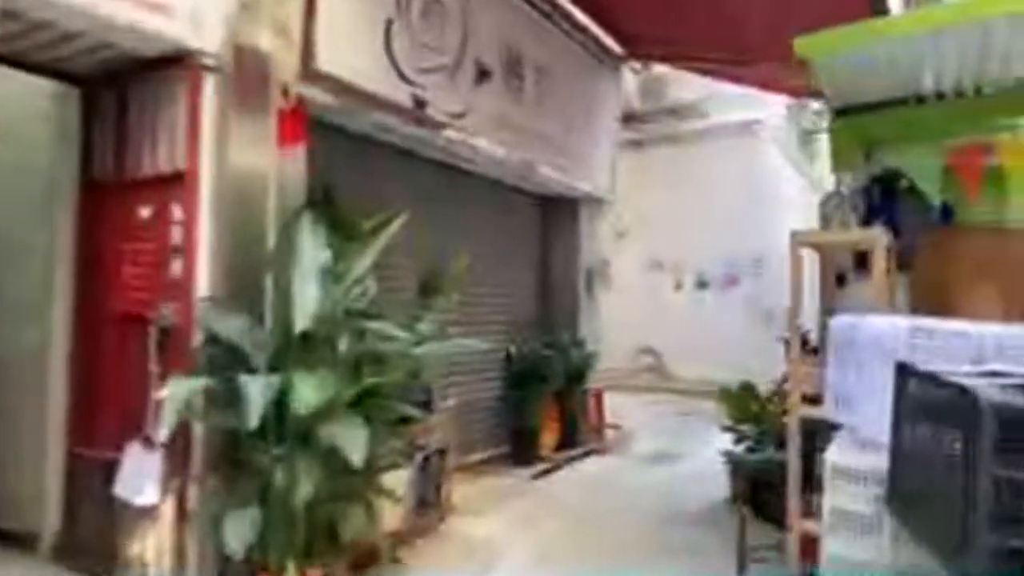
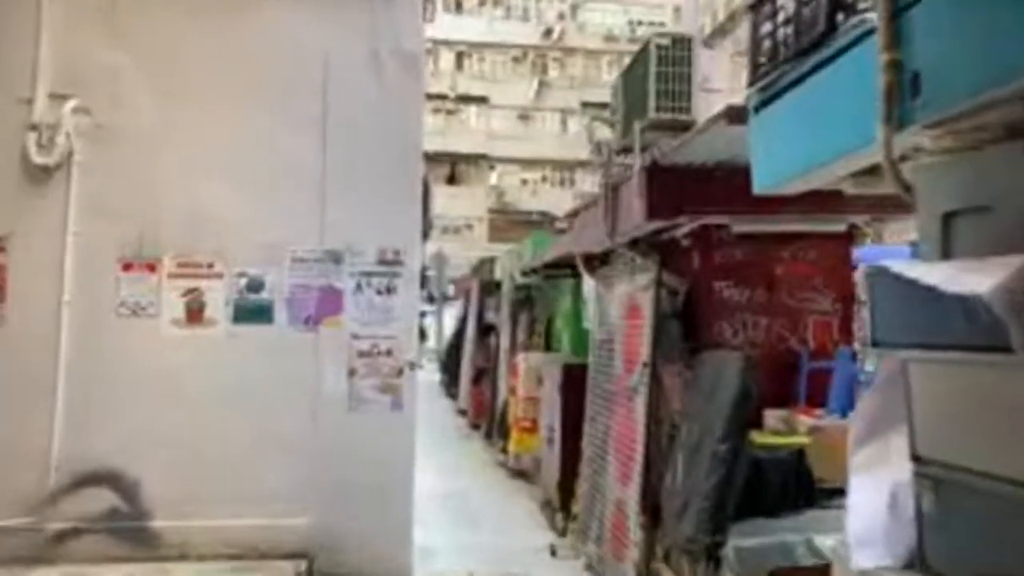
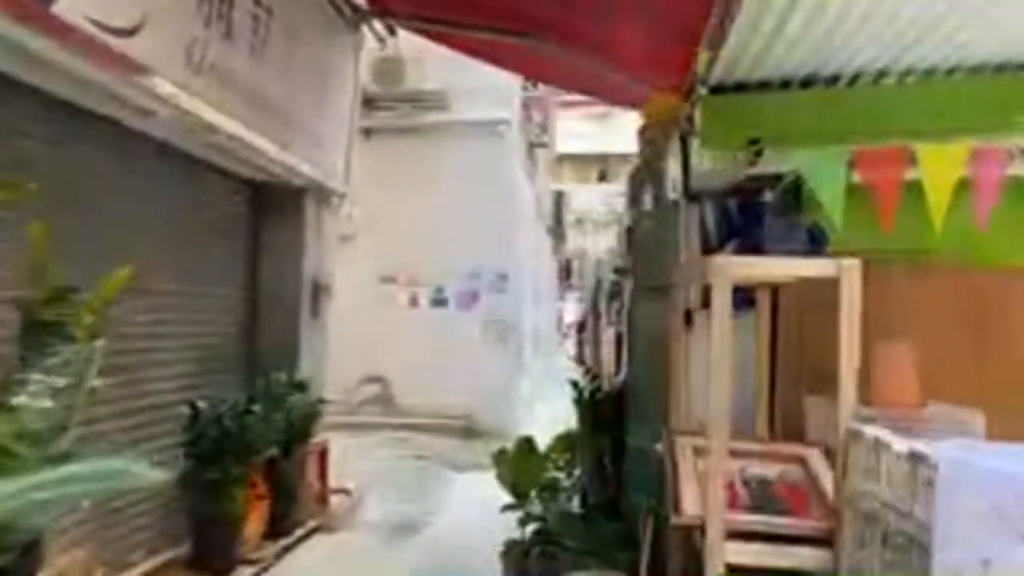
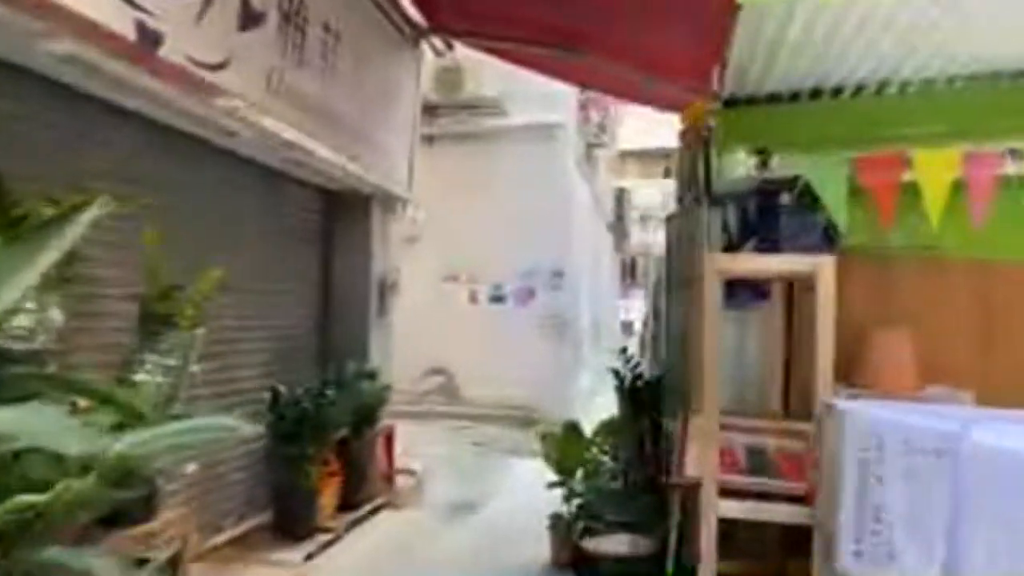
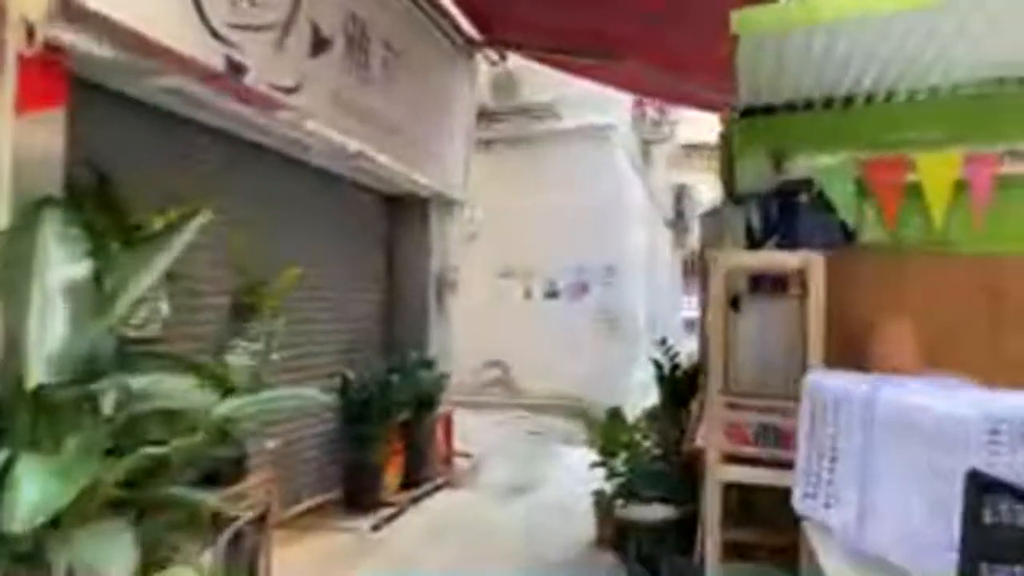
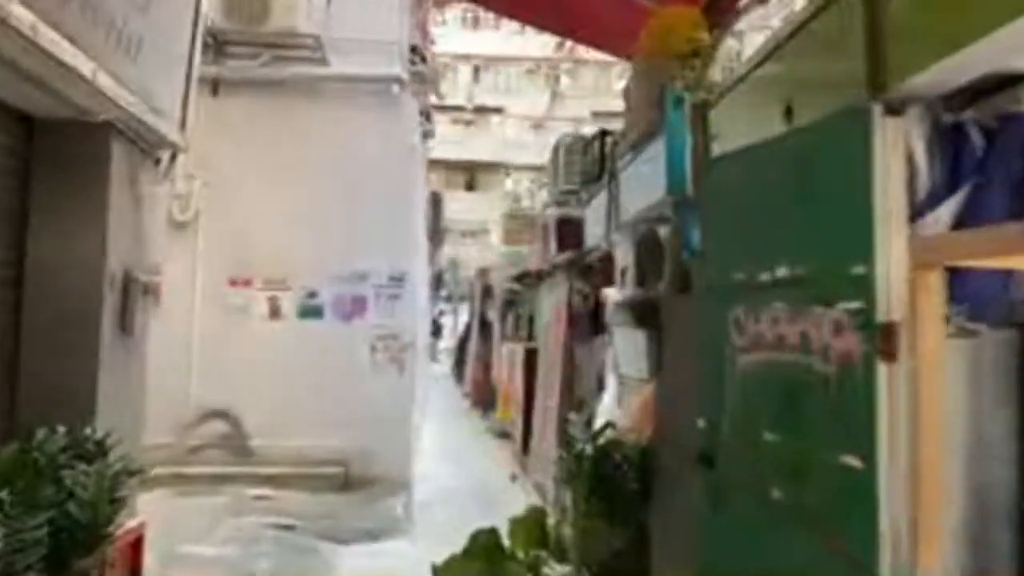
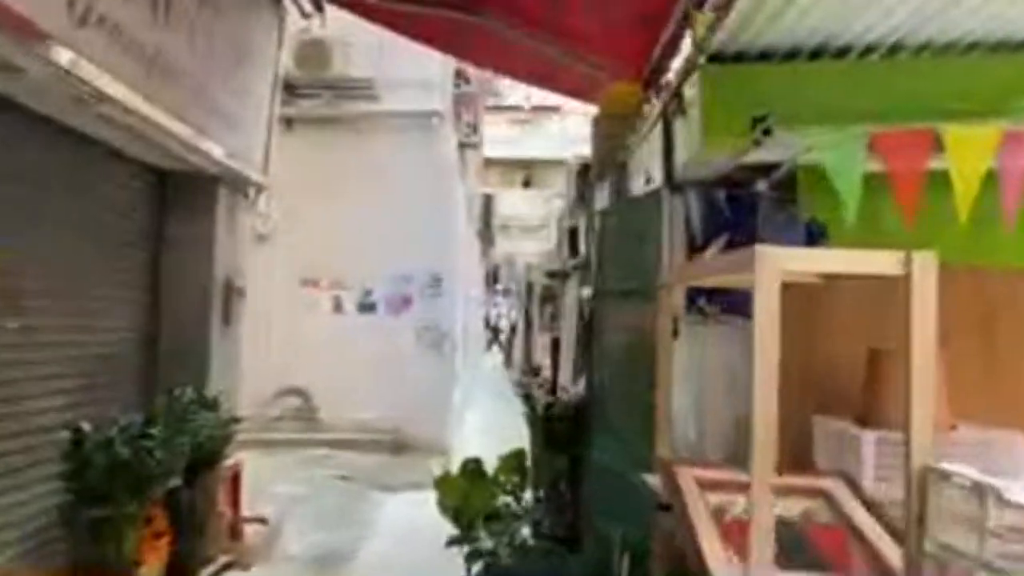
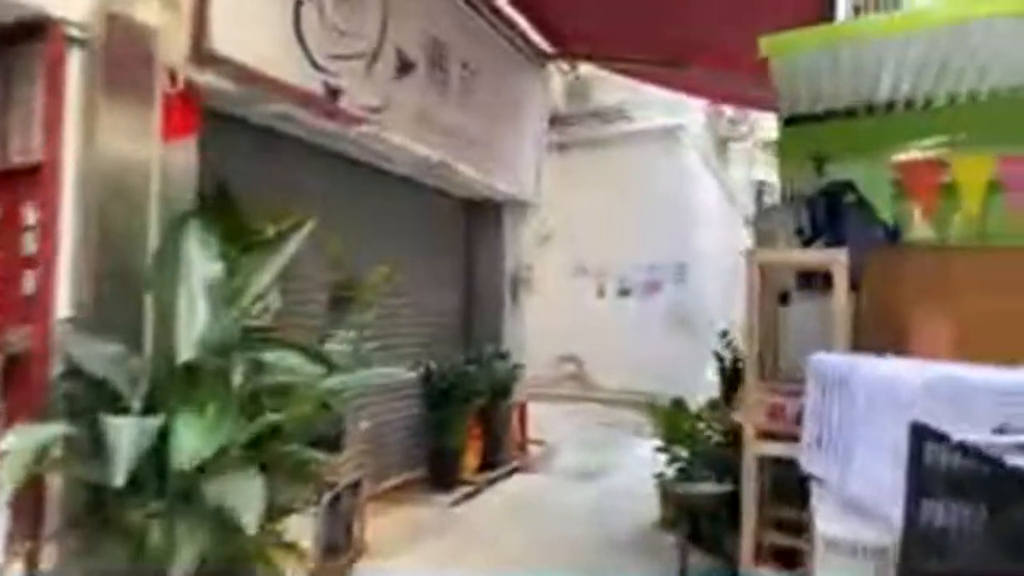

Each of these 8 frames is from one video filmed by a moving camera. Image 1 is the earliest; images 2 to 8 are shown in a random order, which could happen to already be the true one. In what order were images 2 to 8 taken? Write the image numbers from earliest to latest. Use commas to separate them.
8, 5, 4, 3, 7, 6, 2
